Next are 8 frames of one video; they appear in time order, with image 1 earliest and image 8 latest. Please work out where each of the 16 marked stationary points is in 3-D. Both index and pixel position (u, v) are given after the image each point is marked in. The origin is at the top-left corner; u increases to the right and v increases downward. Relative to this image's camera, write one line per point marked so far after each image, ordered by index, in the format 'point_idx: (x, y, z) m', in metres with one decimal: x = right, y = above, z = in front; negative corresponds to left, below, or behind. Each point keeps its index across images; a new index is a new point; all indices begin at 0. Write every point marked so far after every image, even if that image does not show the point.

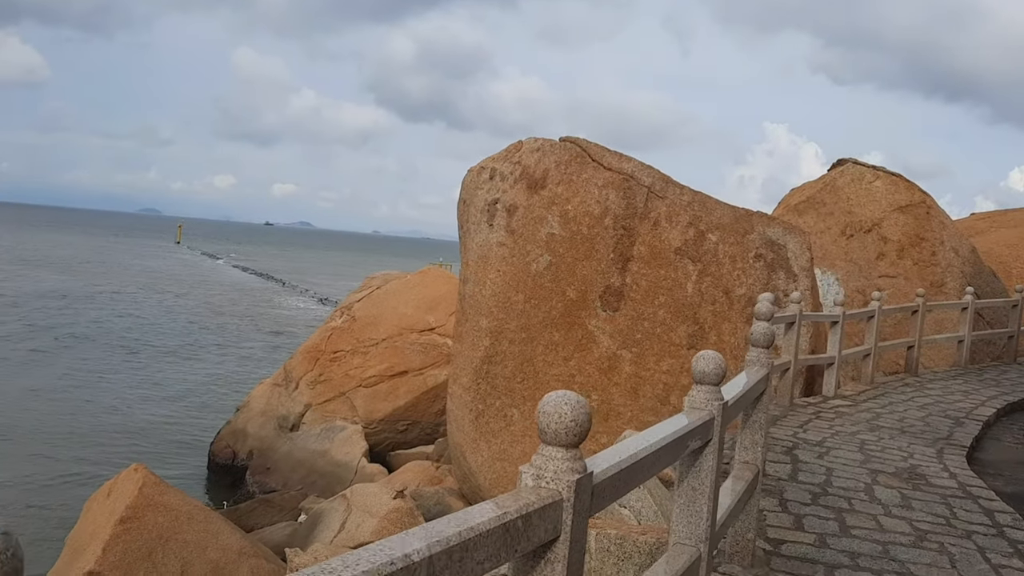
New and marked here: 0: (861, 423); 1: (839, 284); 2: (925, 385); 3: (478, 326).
0: (+3.3, -1.3, +8.3) m
1: (+5.8, +0.1, +15.7) m
2: (+5.0, -1.2, +10.8) m
3: (-0.5, -0.5, +12.4) m
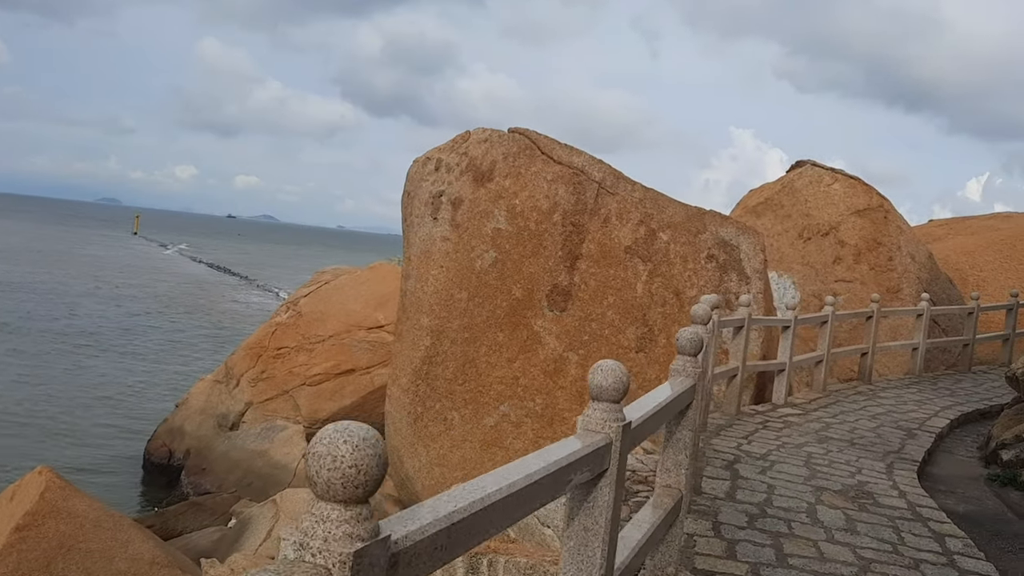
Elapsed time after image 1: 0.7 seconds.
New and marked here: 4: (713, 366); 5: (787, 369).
0: (+2.6, -1.3, +7.9) m
1: (+4.9, 0.0, +15.3) m
2: (+4.3, -1.3, +10.5) m
3: (-1.2, -0.5, +11.8) m
4: (+1.7, -0.7, +7.6) m
5: (+3.0, -0.9, +9.6) m
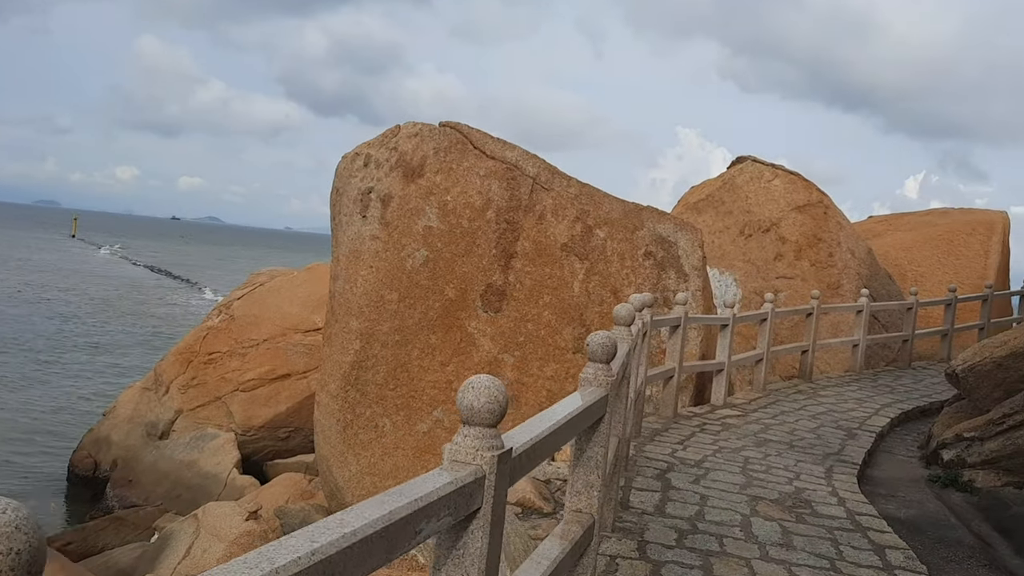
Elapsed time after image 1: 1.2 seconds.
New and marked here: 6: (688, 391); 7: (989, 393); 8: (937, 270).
0: (+2.0, -1.3, +7.6) m
1: (+3.9, +0.1, +15.1) m
2: (+3.5, -1.2, +10.3) m
3: (-2.1, -0.5, +11.3) m
4: (+1.1, -0.7, +7.2) m
5: (+2.2, -0.9, +9.3) m
6: (+1.9, -1.1, +9.4) m
7: (+4.1, -0.9, +7.6) m
8: (+9.0, +0.4, +18.8) m
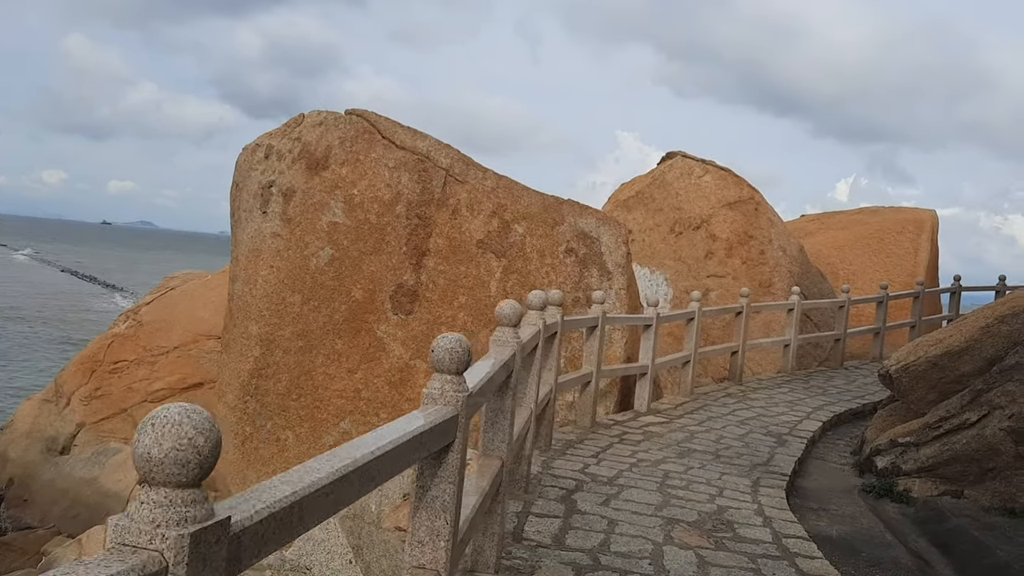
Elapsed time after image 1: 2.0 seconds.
0: (+1.2, -1.3, +6.9) m
1: (+2.6, +0.1, +14.6) m
2: (+2.6, -1.2, +9.7) m
3: (-3.1, -0.5, +10.3) m
4: (+0.3, -0.6, +6.5) m
5: (+1.3, -0.8, +8.7) m
6: (+1.0, -1.1, +8.7) m
7: (+3.3, -0.9, +7.1) m
8: (+7.4, +0.4, +18.6) m
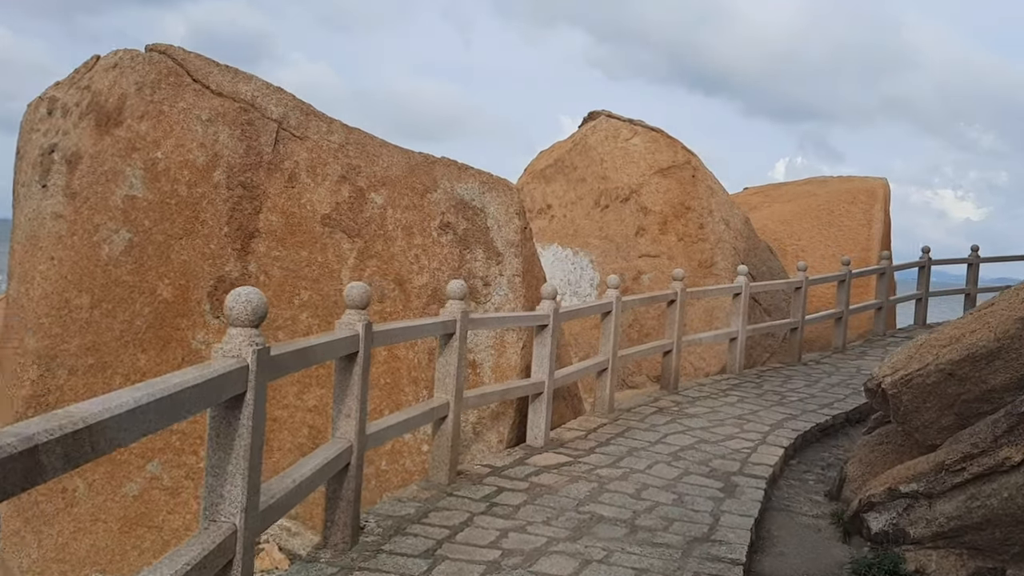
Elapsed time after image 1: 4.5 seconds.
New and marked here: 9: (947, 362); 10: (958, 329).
0: (+0.3, -1.2, +4.5) m
1: (+1.1, +0.3, +12.3) m
2: (+1.5, -1.0, +7.4) m
3: (-4.3, -0.5, +7.7) m
4: (-0.6, -0.6, +4.1) m
5: (+0.2, -0.7, +6.3) m
6: (-0.1, -1.0, +6.3) m
7: (+2.3, -0.7, +4.9) m
8: (+5.7, +0.8, +16.5) m
9: (+2.3, -0.4, +4.7) m
10: (+2.5, -0.2, +4.9) m
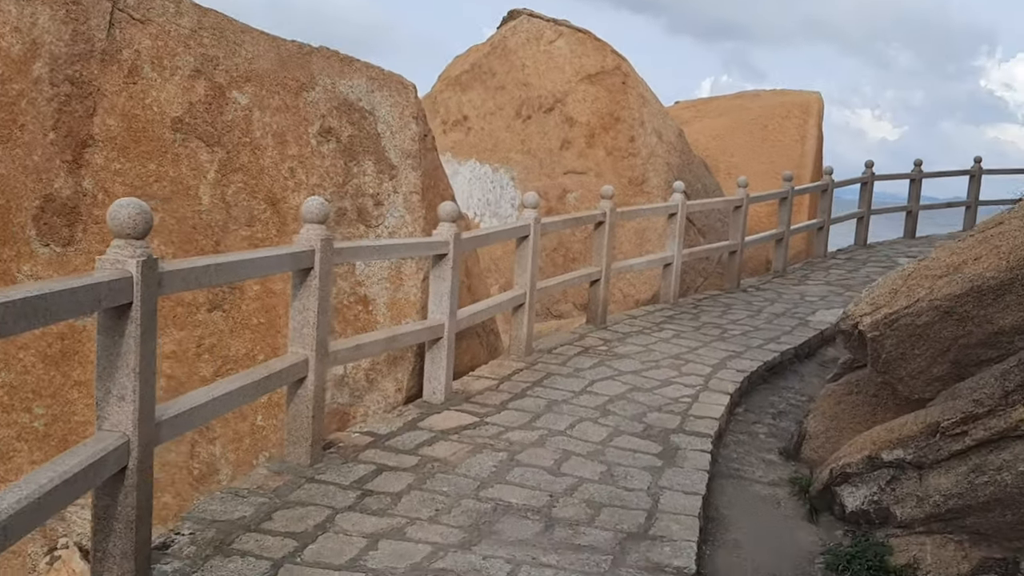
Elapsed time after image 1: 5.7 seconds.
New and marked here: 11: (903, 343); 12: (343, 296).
0: (-0.2, -0.9, +3.4) m
1: (0.0, +1.3, +11.0) m
2: (+0.7, -0.4, +6.4) m
3: (-5.0, 0.0, +6.2) m
4: (-1.1, -0.3, +2.8) m
5: (-0.4, -0.3, +5.2) m
6: (-0.7, -0.5, +5.2) m
7: (+1.8, -0.4, +3.9) m
8: (+4.2, +2.3, +15.6) m
9: (+1.8, 0.0, +3.7) m
10: (+1.9, +0.1, +3.9) m
11: (+1.7, -0.2, +3.9) m
12: (-1.1, 0.0, +5.7) m
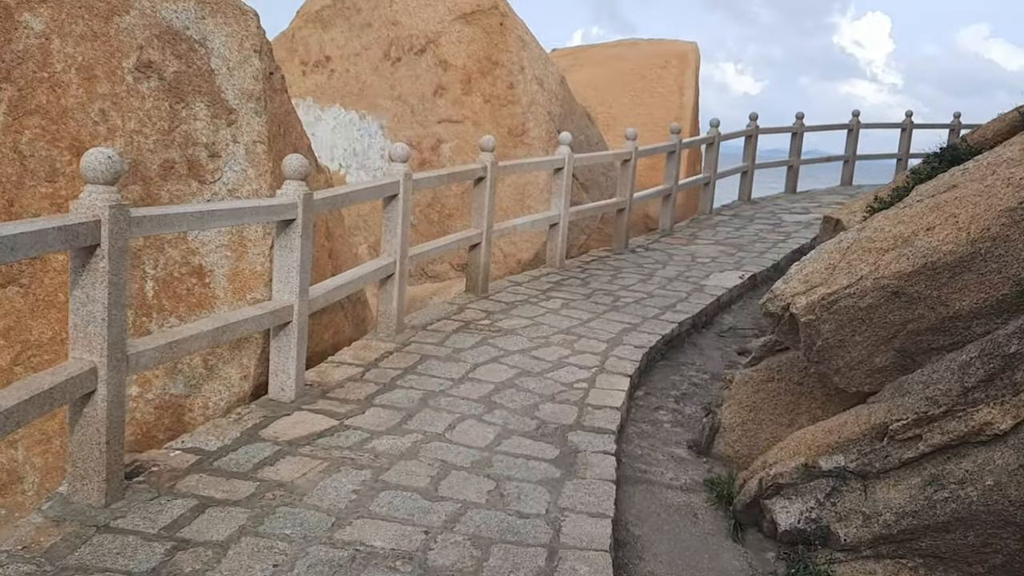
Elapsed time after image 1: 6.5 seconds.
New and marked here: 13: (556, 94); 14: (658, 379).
0: (-0.6, -0.8, +2.6) m
1: (-1.5, +1.7, +10.0) m
2: (-0.1, -0.2, +5.6) m
3: (-5.7, +0.1, +4.6) m
4: (-1.4, -0.3, +1.9) m
5: (-1.0, -0.1, +4.3) m
6: (-1.3, -0.4, +4.2) m
7: (+1.3, -0.3, +3.3) m
8: (+2.1, +3.0, +15.1) m
9: (+1.3, 0.0, +3.1) m
10: (+1.4, +0.2, +3.3) m
11: (+1.2, -0.1, +3.3) m
12: (-1.8, +0.1, +4.6) m
13: (+0.5, +2.3, +10.5) m
14: (+0.9, -0.5, +5.2) m
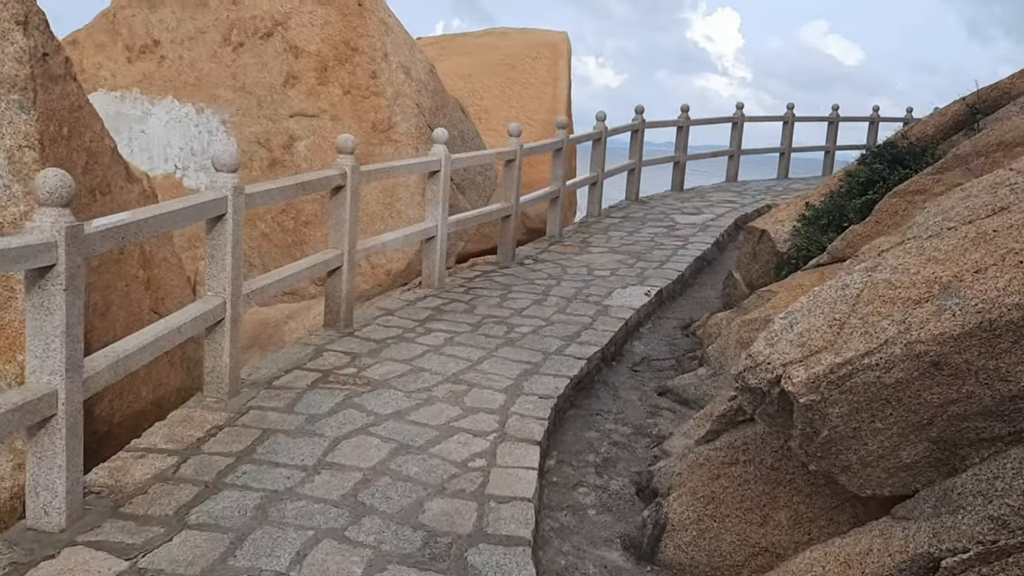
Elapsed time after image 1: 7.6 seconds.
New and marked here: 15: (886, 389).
0: (-0.8, -1.0, +1.4) m
1: (-2.8, +1.5, +8.6) m
2: (-0.7, -0.4, +4.5) m
3: (-6.2, -0.3, +2.6) m
4: (-1.5, -0.6, +0.6) m
5: (-1.5, -0.4, +3.0) m
6: (-1.8, -0.6, +2.9) m
7: (+1.0, -0.4, +2.3) m
8: (0.0, +2.9, +14.1) m
9: (+1.0, -0.1, +2.2) m
10: (+1.1, +0.1, +2.4) m
11: (+0.9, -0.3, +2.3) m
12: (-2.3, -0.2, +3.2) m
13: (-0.9, +2.2, +9.4) m
14: (+0.3, -0.7, +4.1) m
15: (+0.9, -0.2, +2.2) m
